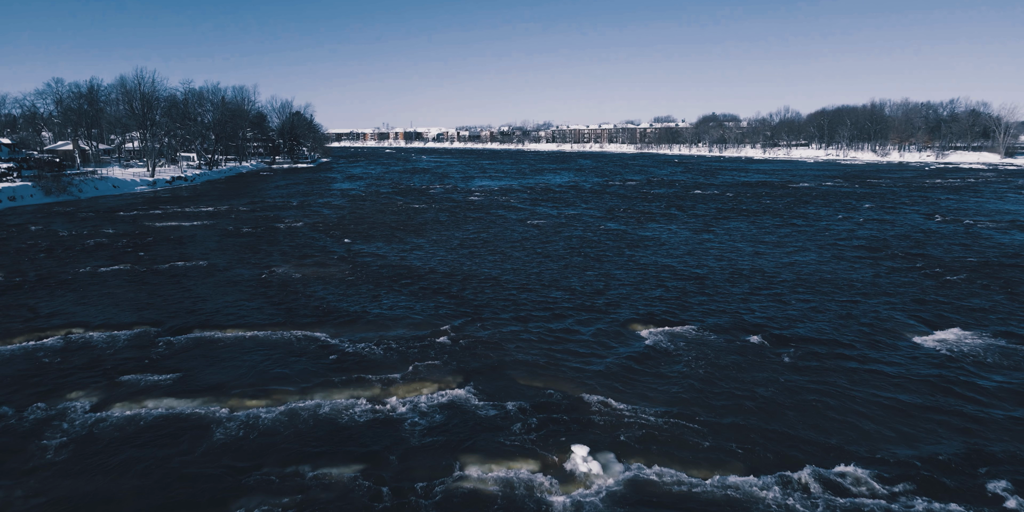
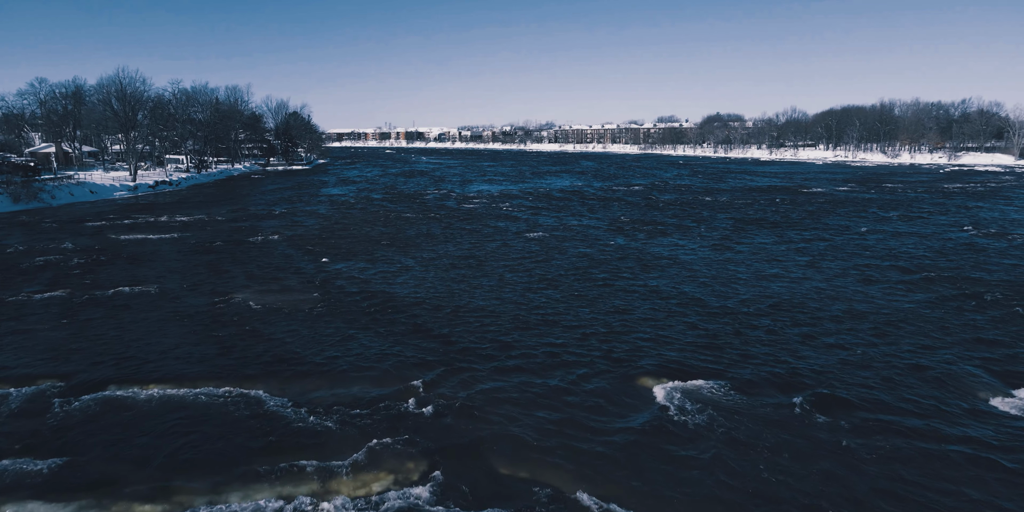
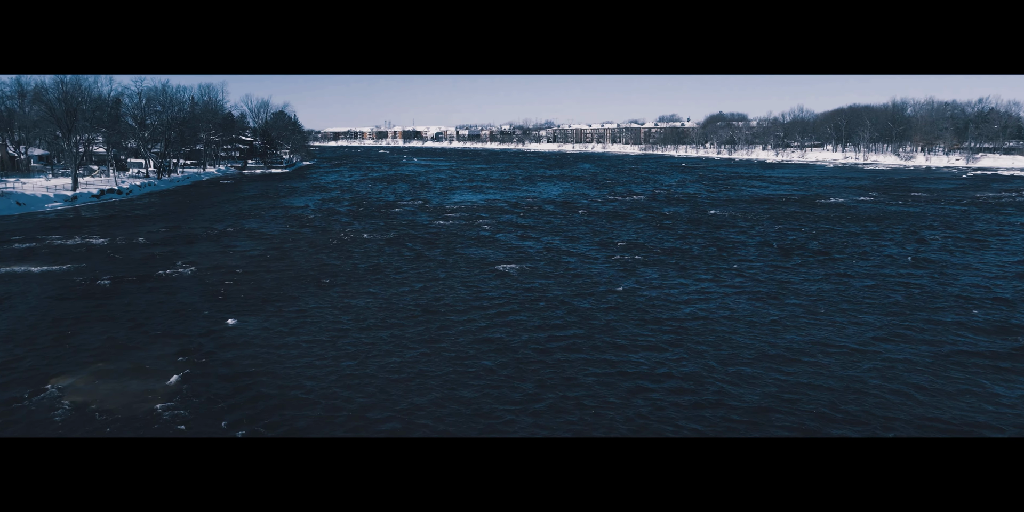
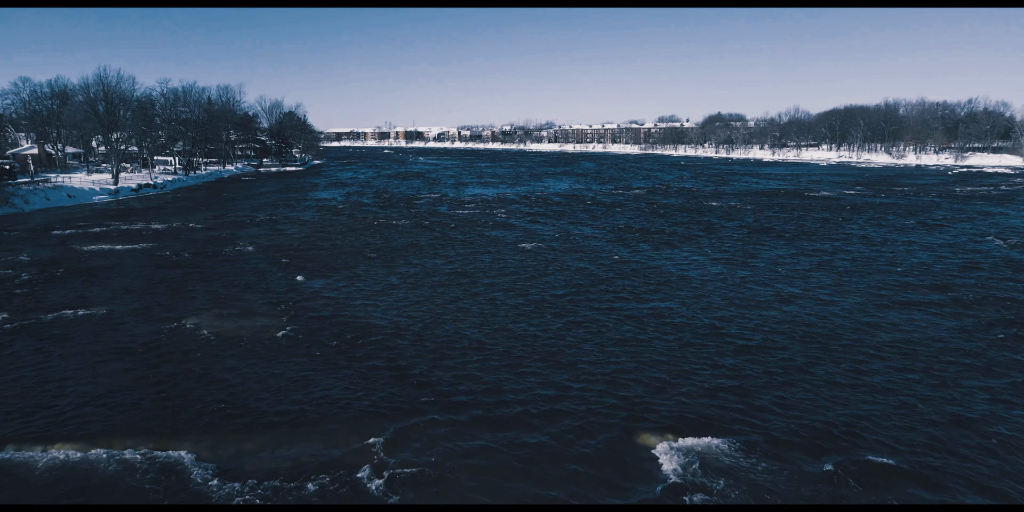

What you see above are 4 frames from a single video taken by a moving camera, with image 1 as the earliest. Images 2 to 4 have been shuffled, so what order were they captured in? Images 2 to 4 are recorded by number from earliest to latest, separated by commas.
2, 4, 3
